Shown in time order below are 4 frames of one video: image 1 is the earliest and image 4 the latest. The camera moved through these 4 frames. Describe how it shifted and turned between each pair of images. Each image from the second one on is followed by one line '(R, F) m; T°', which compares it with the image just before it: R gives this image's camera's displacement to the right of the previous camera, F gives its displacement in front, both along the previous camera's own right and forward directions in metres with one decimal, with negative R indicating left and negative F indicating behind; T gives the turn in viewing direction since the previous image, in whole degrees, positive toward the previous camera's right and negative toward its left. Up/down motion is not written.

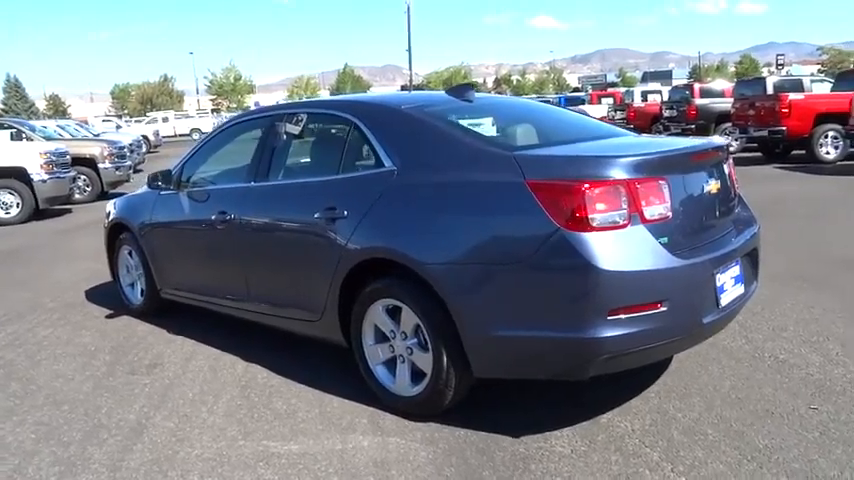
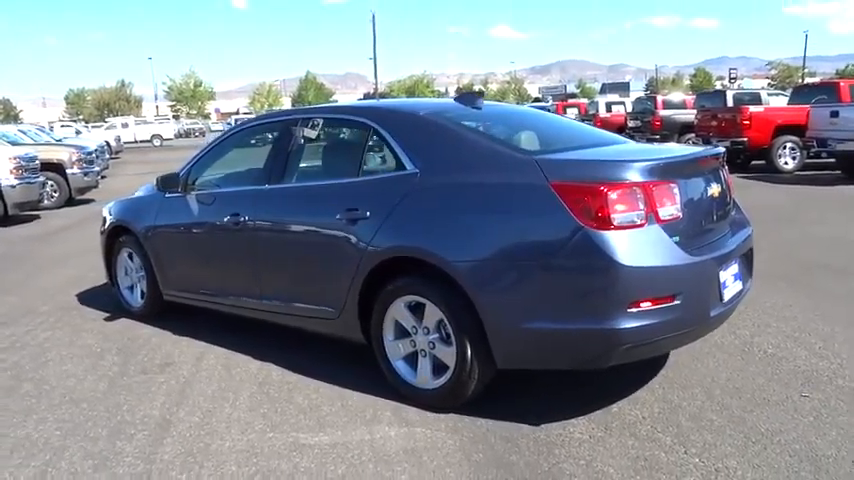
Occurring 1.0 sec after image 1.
(-0.4, -0.2) m; +3°
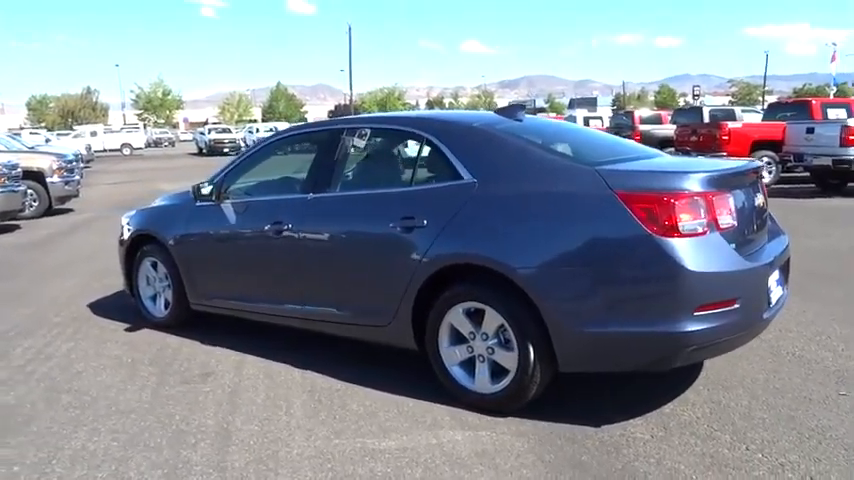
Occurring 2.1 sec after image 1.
(-0.6, -0.1) m; +3°
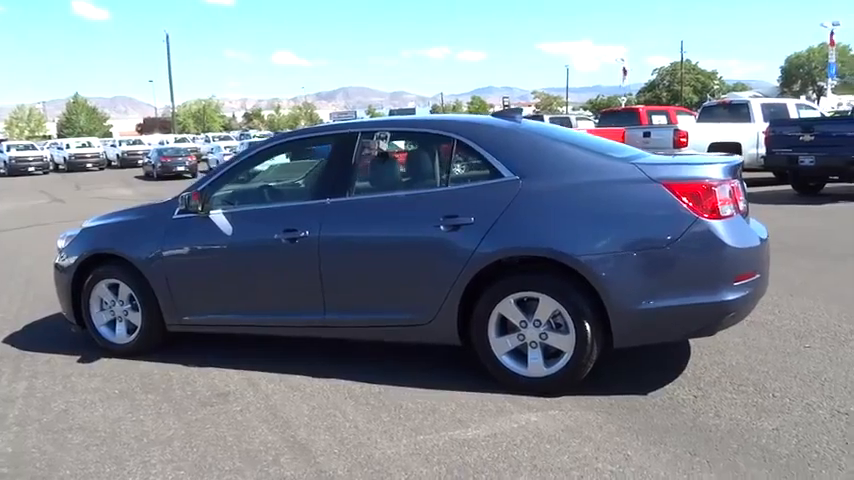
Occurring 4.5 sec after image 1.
(-1.6, +0.1) m; +15°
